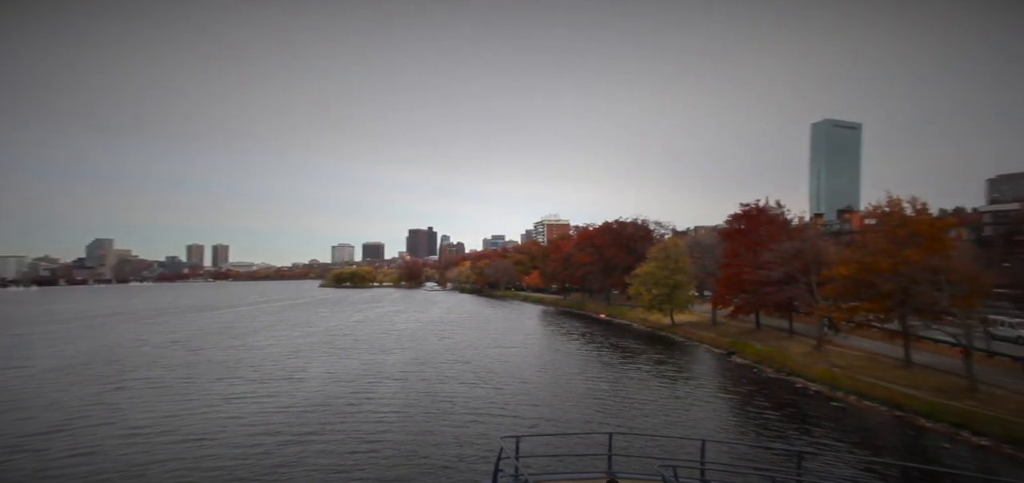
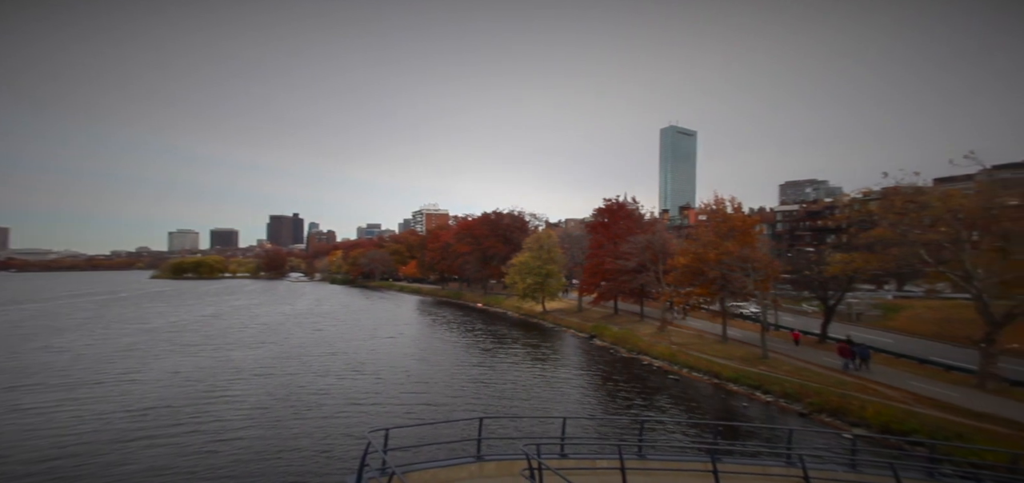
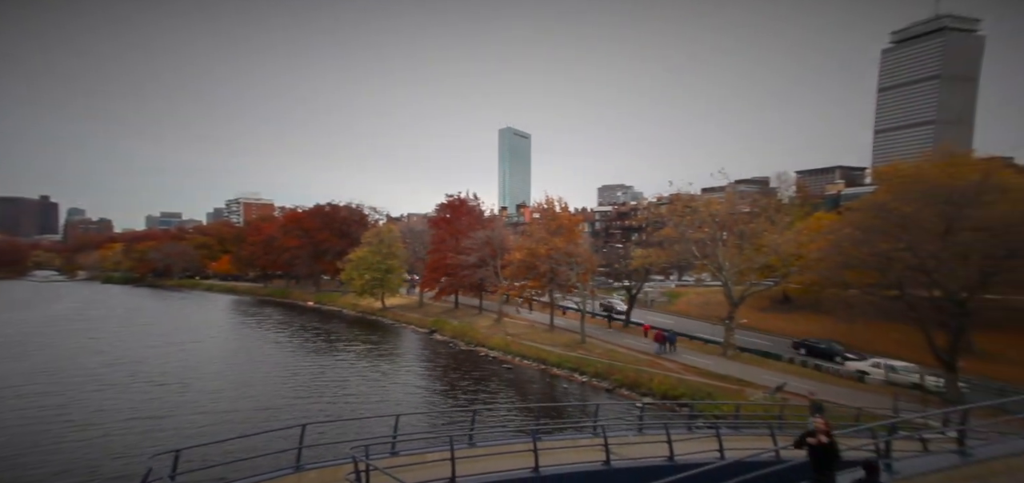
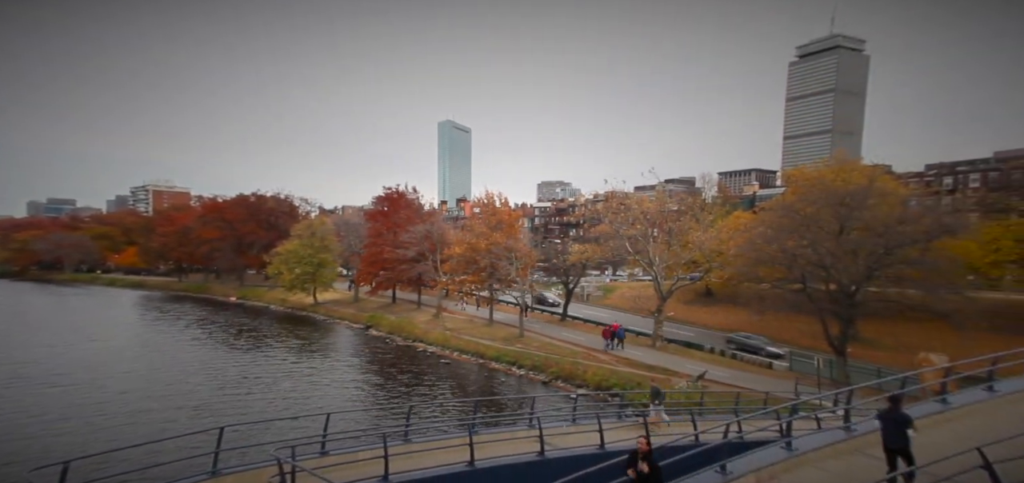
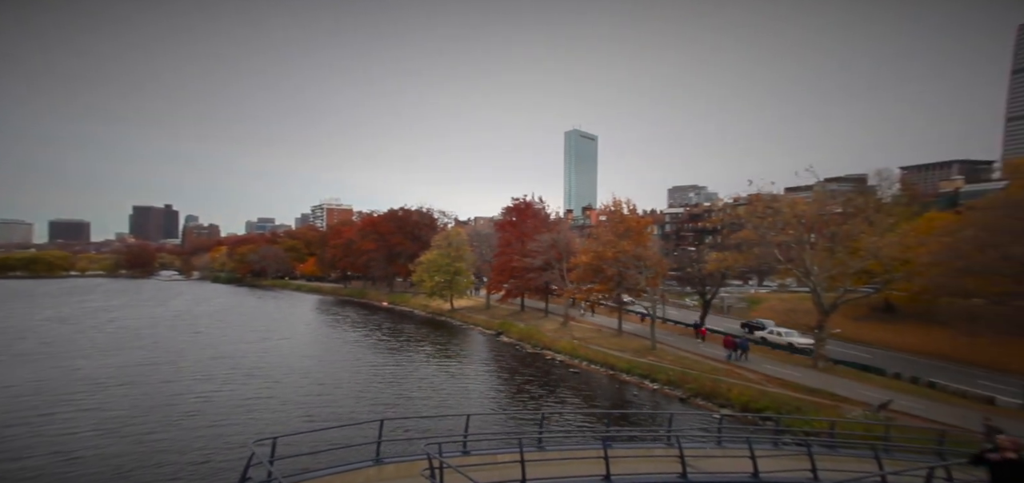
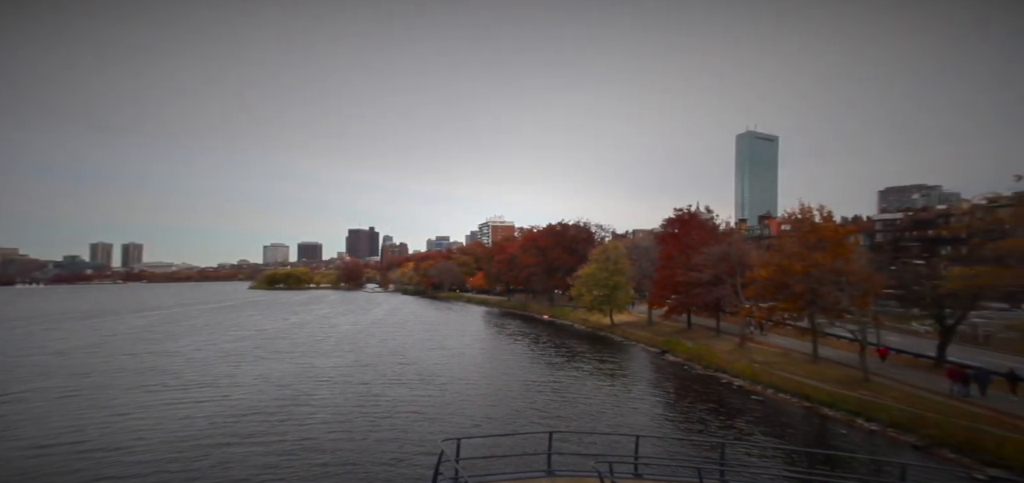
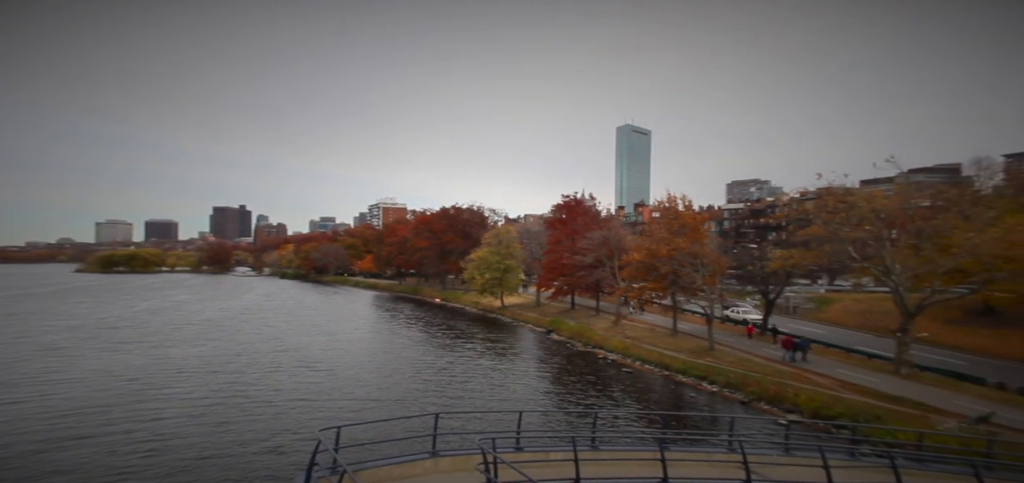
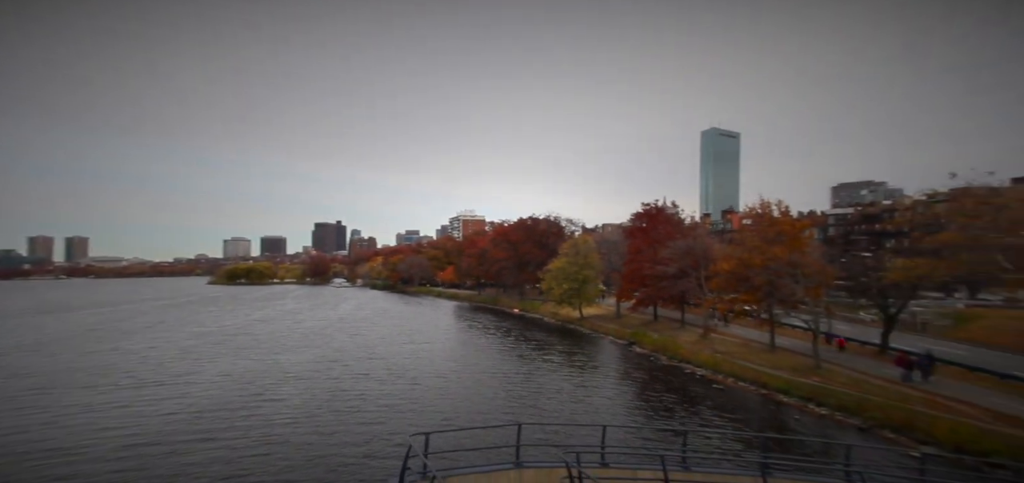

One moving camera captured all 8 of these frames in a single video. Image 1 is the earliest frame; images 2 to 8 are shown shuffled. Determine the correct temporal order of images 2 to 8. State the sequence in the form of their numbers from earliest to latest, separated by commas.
6, 8, 2, 7, 5, 3, 4
